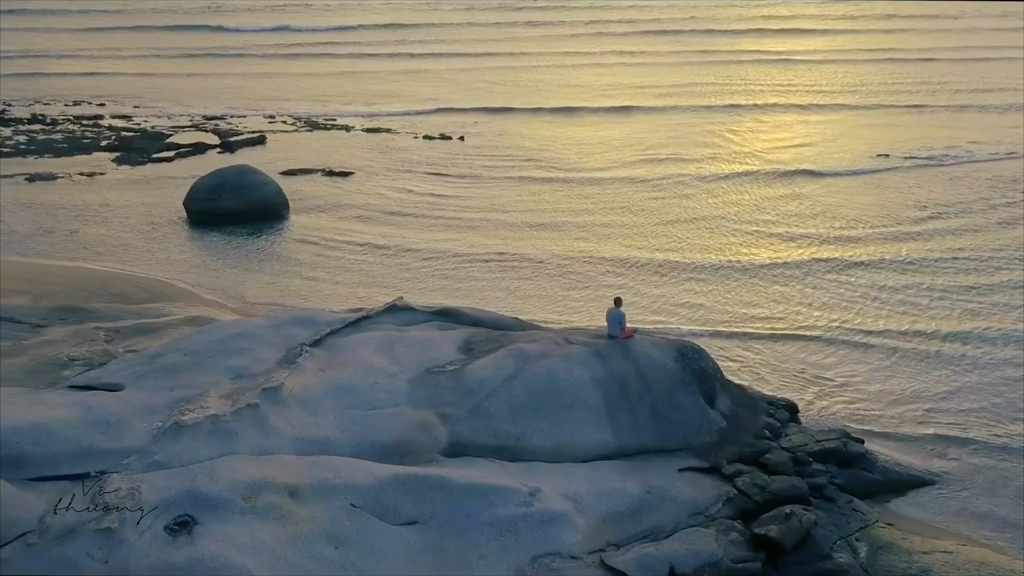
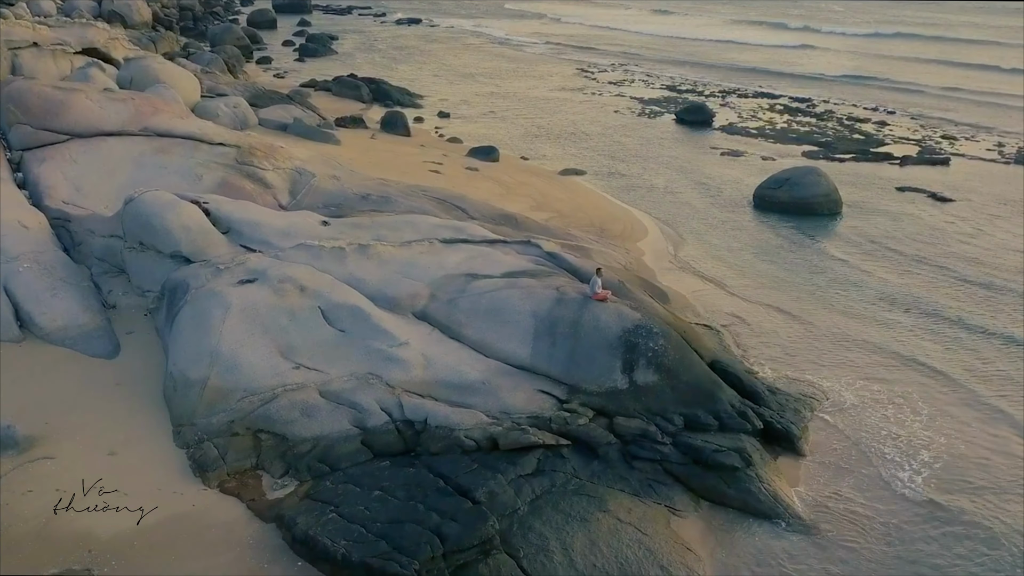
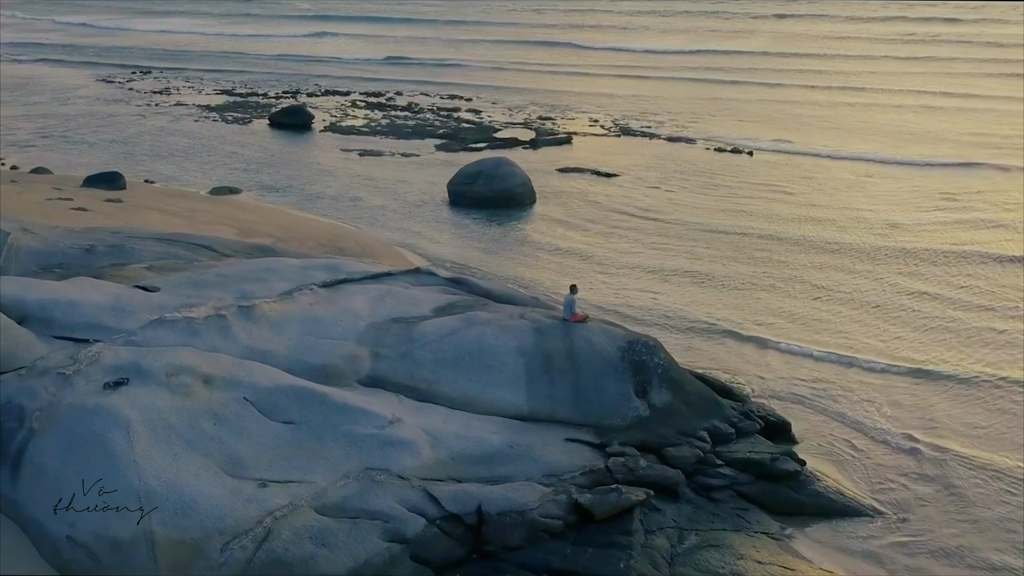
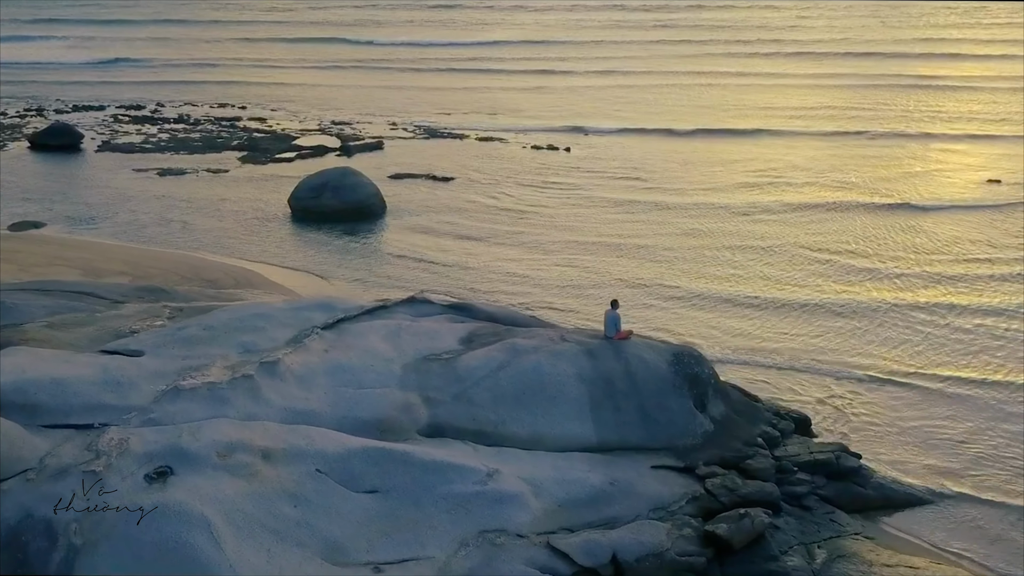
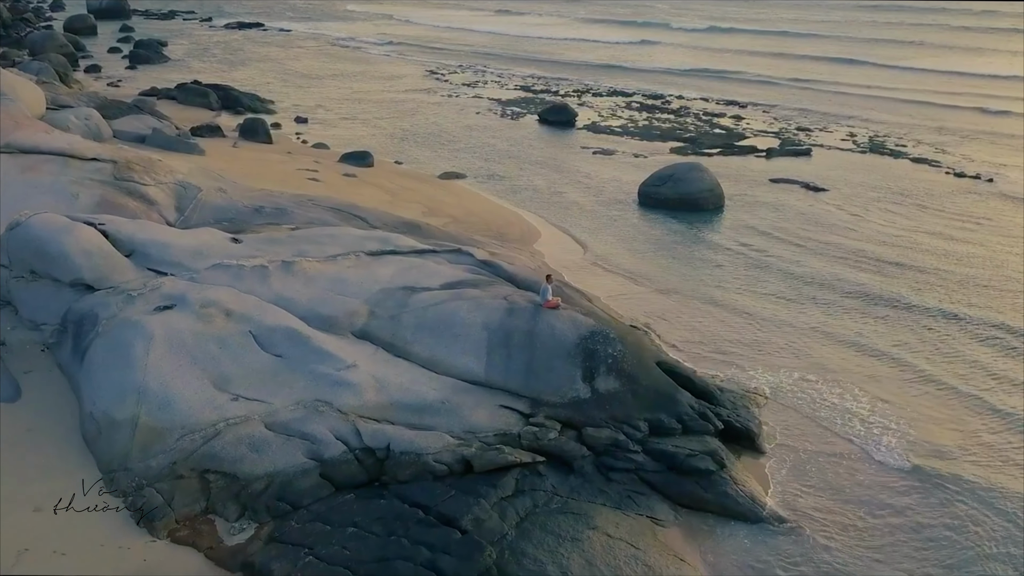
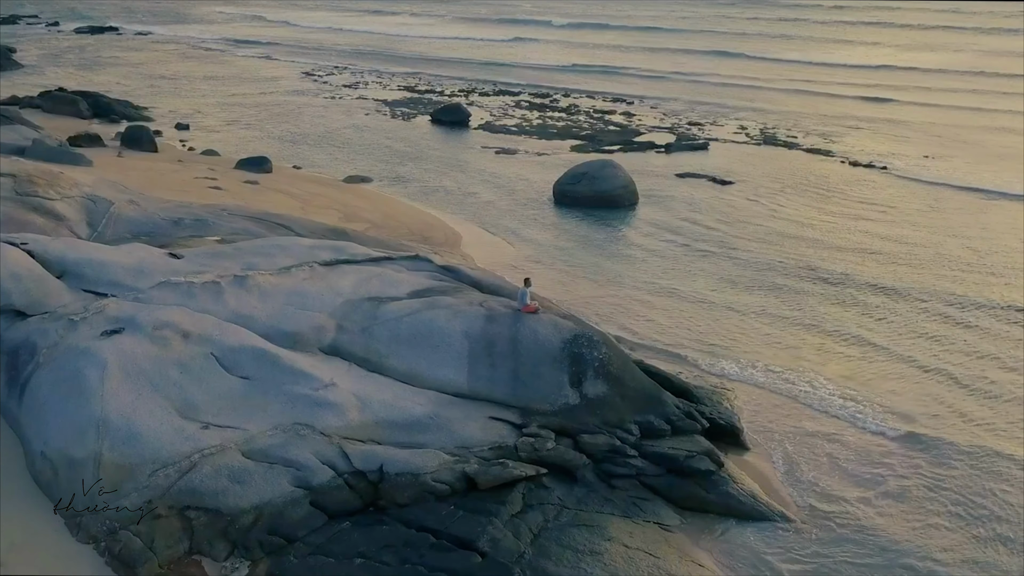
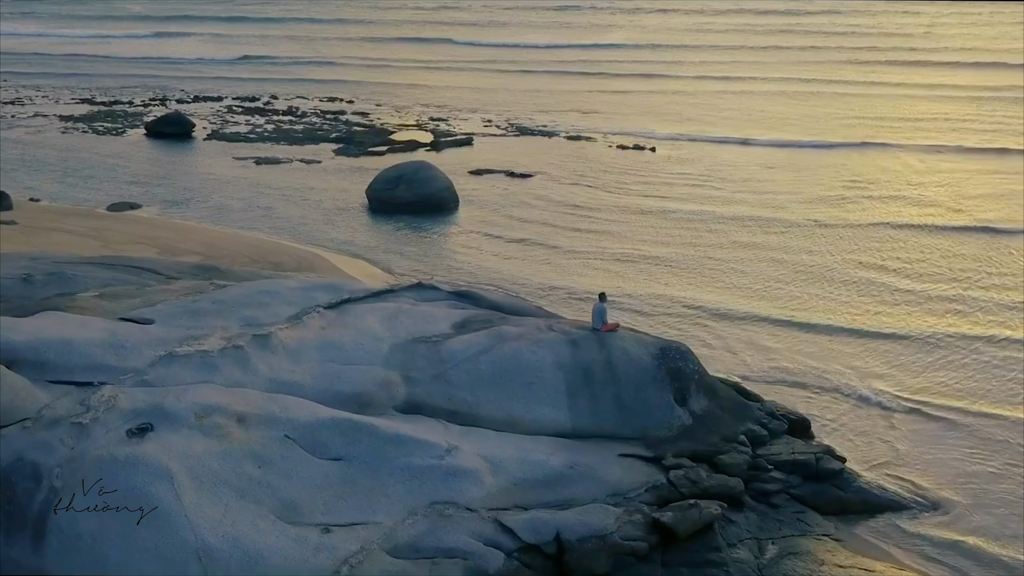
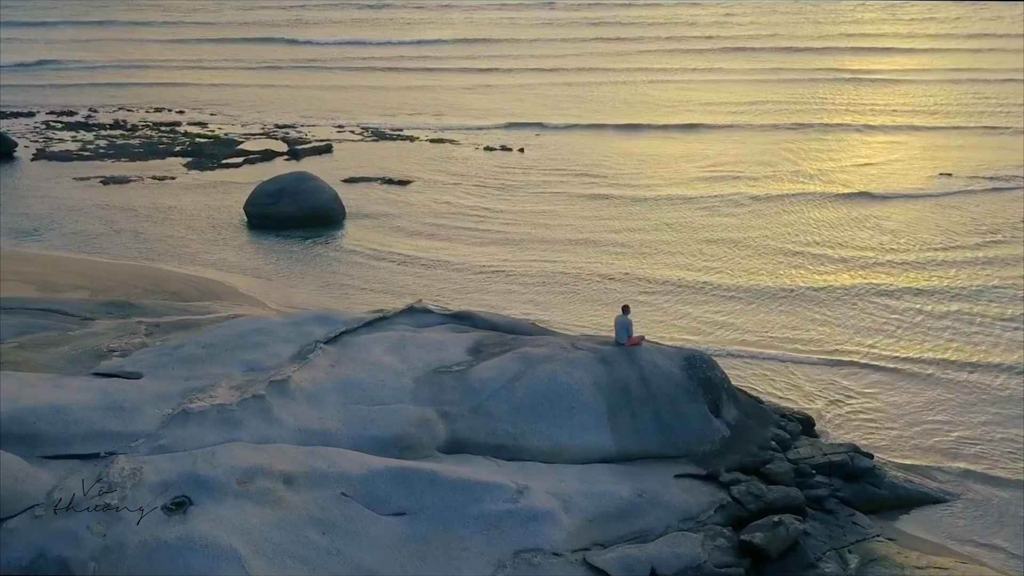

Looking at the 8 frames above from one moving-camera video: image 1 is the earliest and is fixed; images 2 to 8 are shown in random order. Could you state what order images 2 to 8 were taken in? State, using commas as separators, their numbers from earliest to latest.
8, 4, 7, 3, 6, 5, 2
